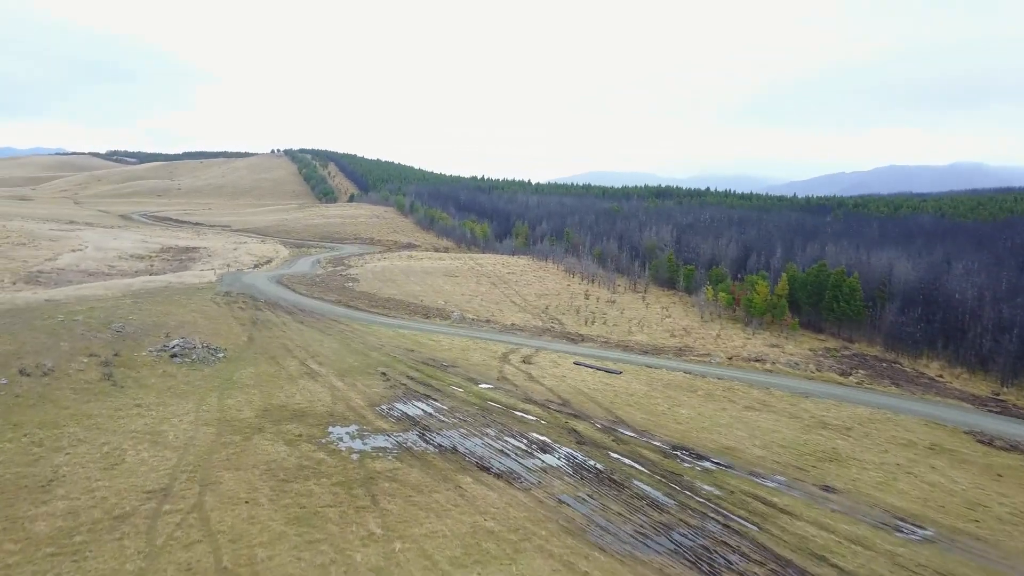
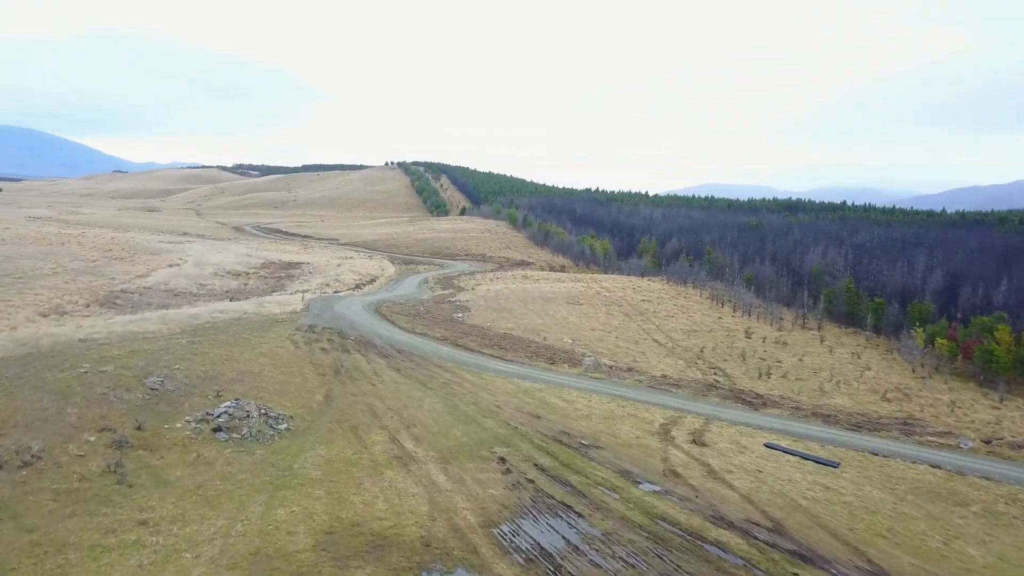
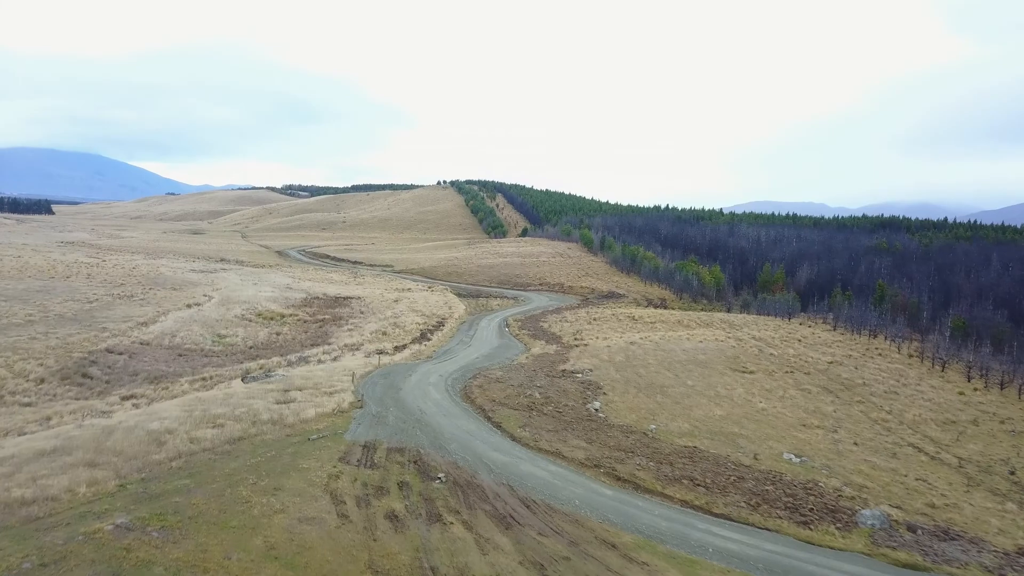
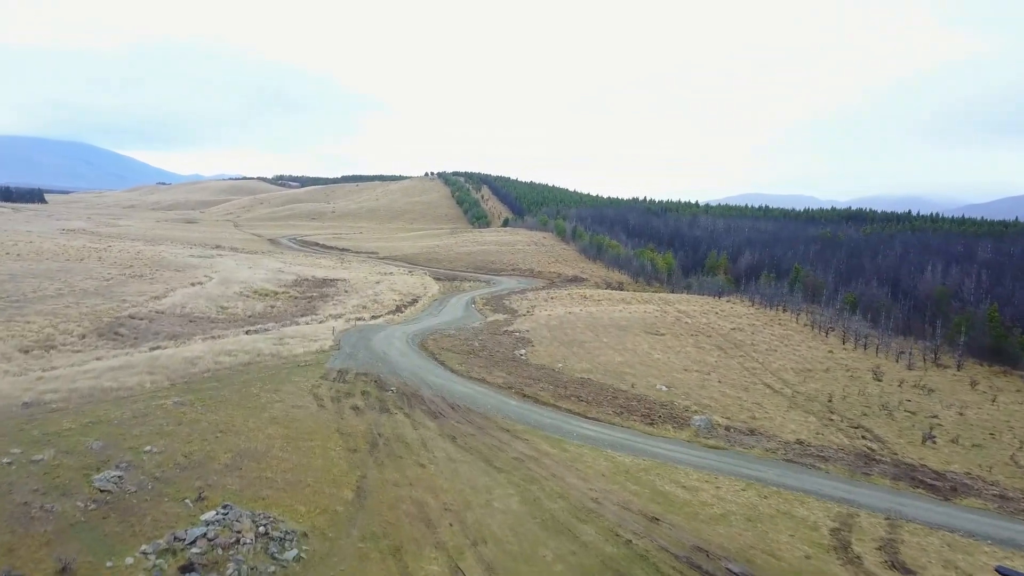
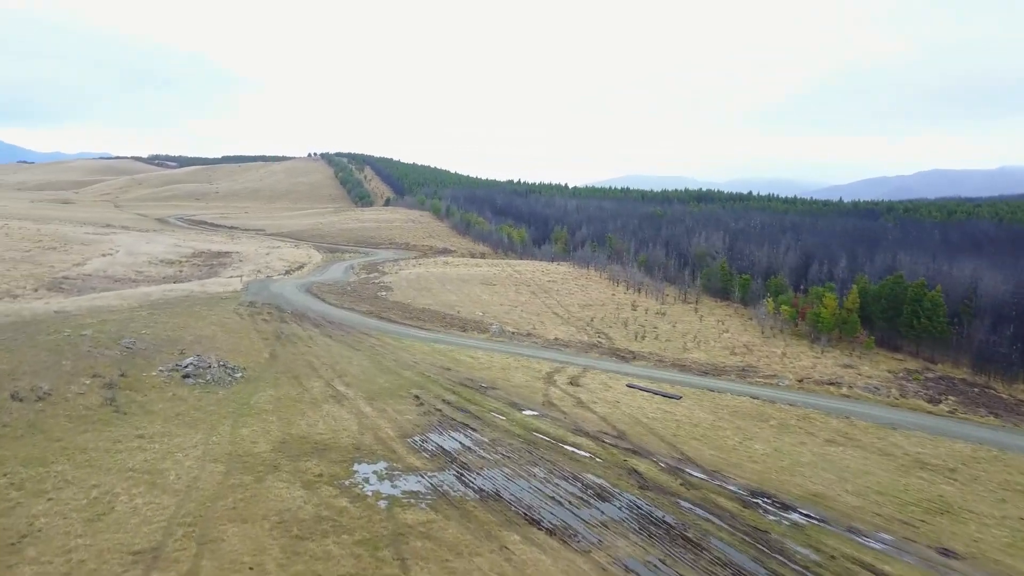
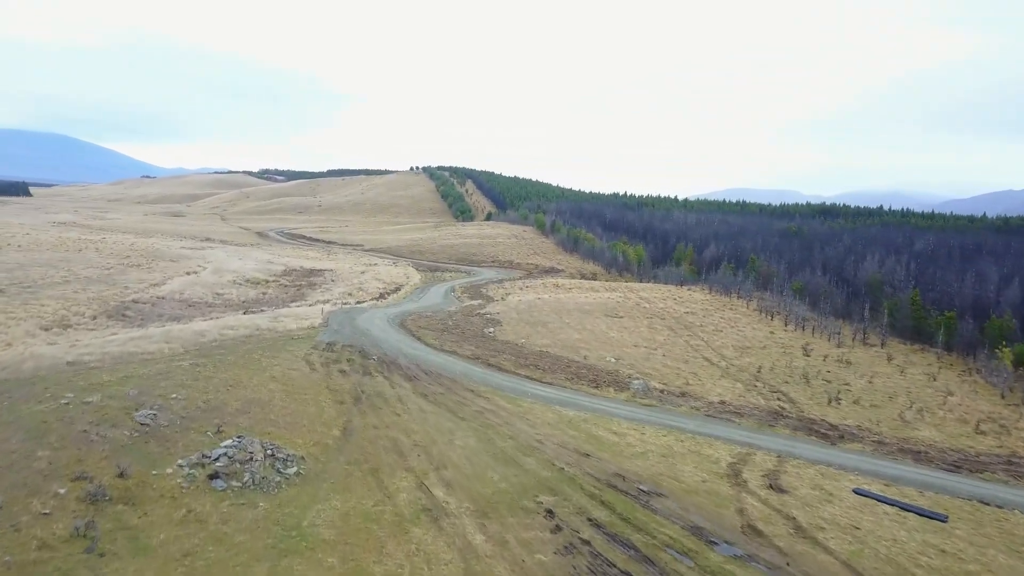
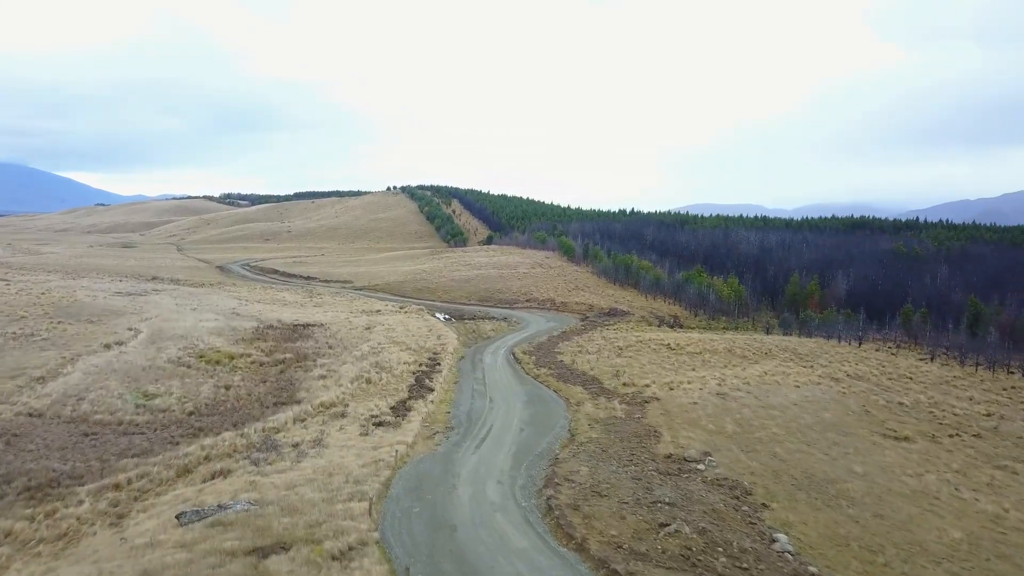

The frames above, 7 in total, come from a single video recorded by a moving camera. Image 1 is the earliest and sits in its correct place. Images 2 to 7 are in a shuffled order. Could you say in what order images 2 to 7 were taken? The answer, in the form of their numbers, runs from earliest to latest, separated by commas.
5, 2, 6, 4, 3, 7
